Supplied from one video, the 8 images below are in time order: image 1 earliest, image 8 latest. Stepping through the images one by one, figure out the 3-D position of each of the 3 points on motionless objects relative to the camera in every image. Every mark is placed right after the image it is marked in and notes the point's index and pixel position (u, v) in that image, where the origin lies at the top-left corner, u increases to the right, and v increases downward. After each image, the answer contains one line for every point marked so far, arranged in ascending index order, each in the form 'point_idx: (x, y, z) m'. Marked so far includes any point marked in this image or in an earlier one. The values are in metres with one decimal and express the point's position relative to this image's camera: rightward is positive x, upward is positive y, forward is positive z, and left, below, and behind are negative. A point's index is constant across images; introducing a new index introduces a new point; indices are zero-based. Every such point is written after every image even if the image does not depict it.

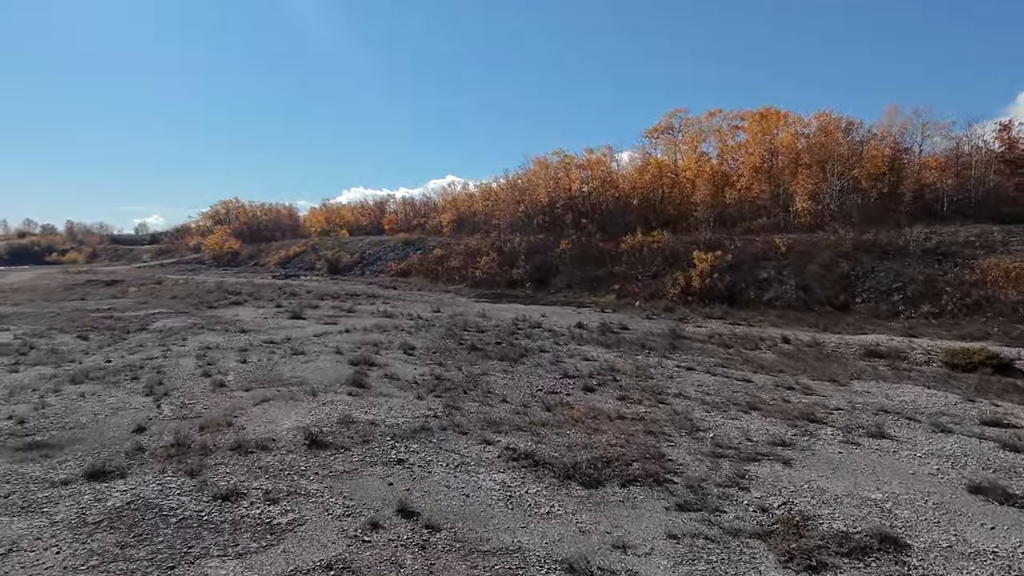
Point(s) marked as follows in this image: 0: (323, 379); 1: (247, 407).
0: (-4.4, -2.1, +17.0) m
1: (-5.1, -2.3, +14.0) m
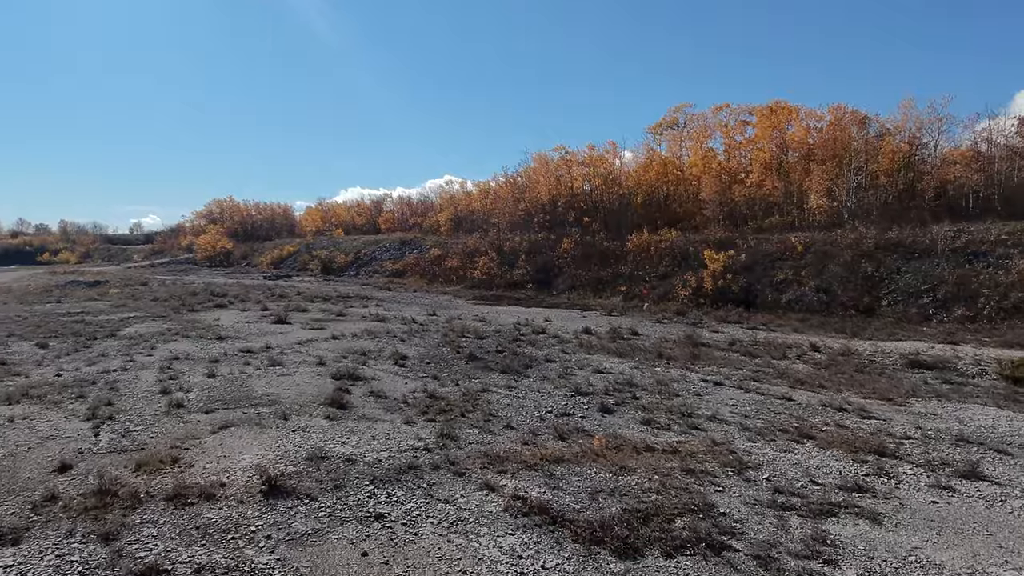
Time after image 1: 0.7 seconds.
0: (-4.3, -2.2, +14.7) m
1: (-5.0, -2.4, +11.7) m
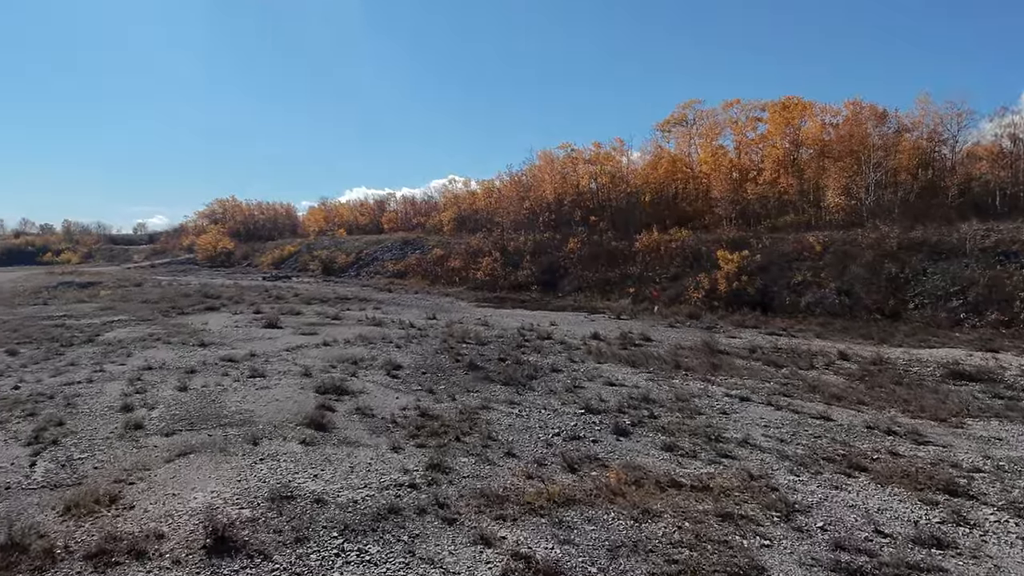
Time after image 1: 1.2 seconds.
0: (-4.3, -2.3, +13.1) m
1: (-5.0, -2.5, +10.1) m
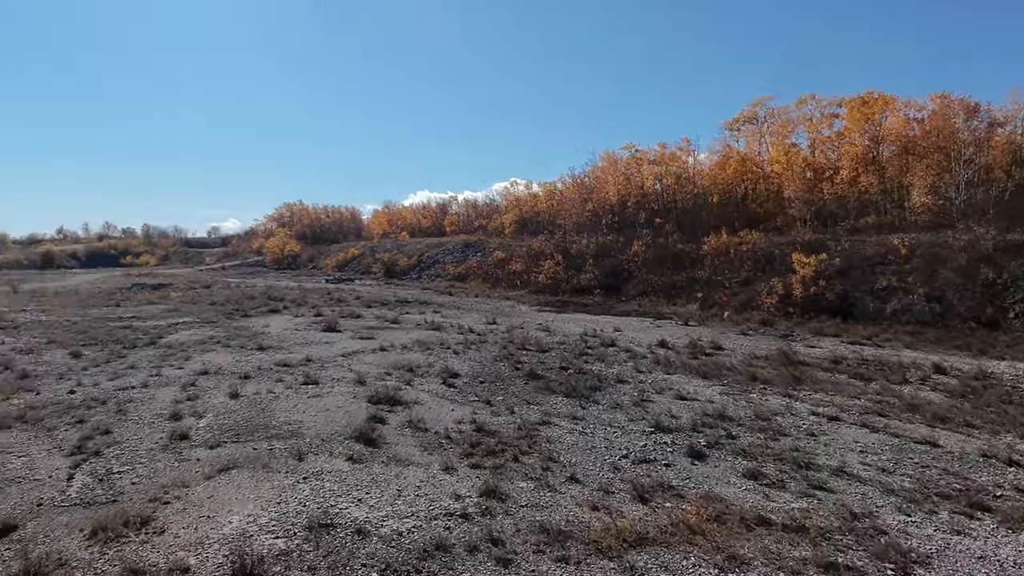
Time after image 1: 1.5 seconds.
0: (-3.2, -2.4, +12.4) m
1: (-4.2, -2.5, +9.5) m
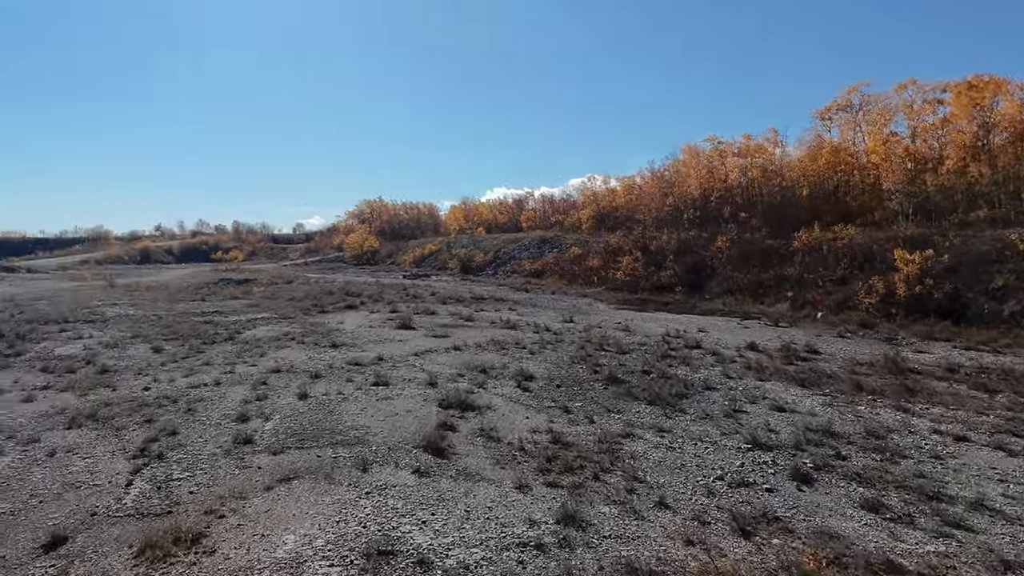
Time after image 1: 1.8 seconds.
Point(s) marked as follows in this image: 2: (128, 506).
0: (-1.9, -2.4, +11.7) m
1: (-3.2, -2.5, +8.9) m
2: (-4.5, -2.5, +8.5) m
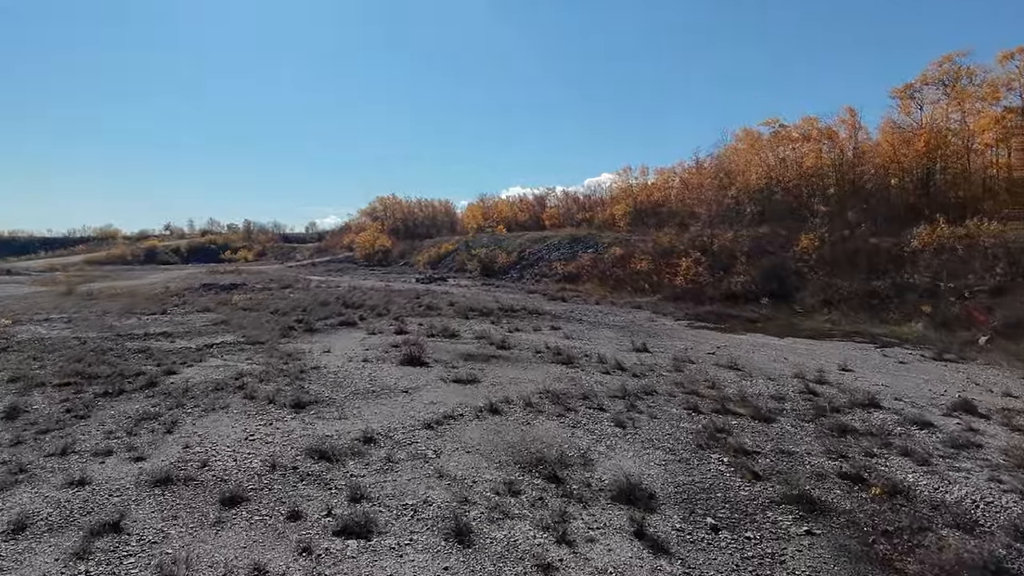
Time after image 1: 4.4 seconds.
0: (-0.8, -2.8, +3.4) m
1: (-2.1, -3.0, +0.7) m
2: (-3.4, -3.0, +0.3) m
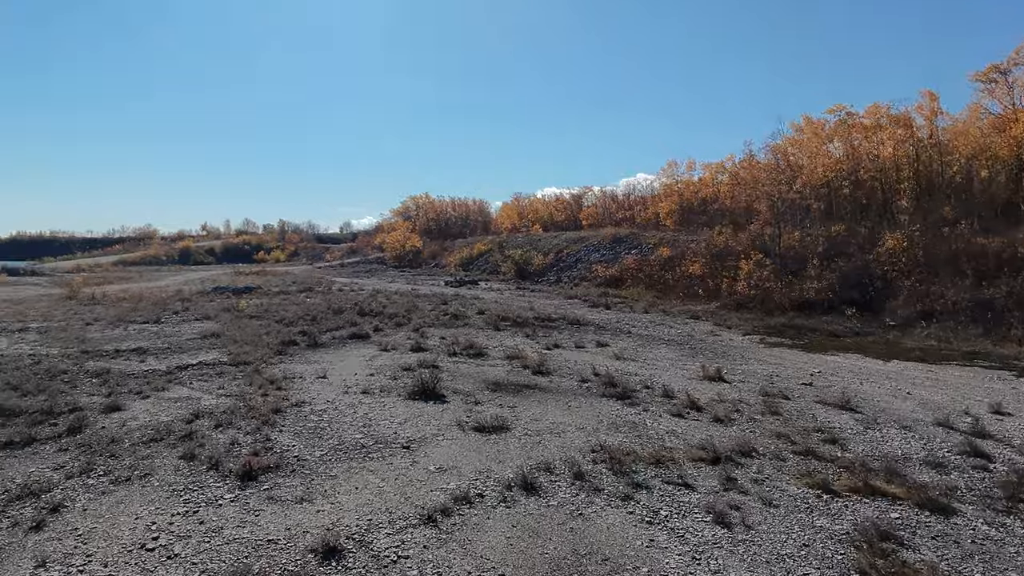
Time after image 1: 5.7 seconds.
0: (-0.8, -3.1, -0.9) m
1: (-2.2, -3.2, -3.5) m
2: (-3.5, -3.2, -3.9) m
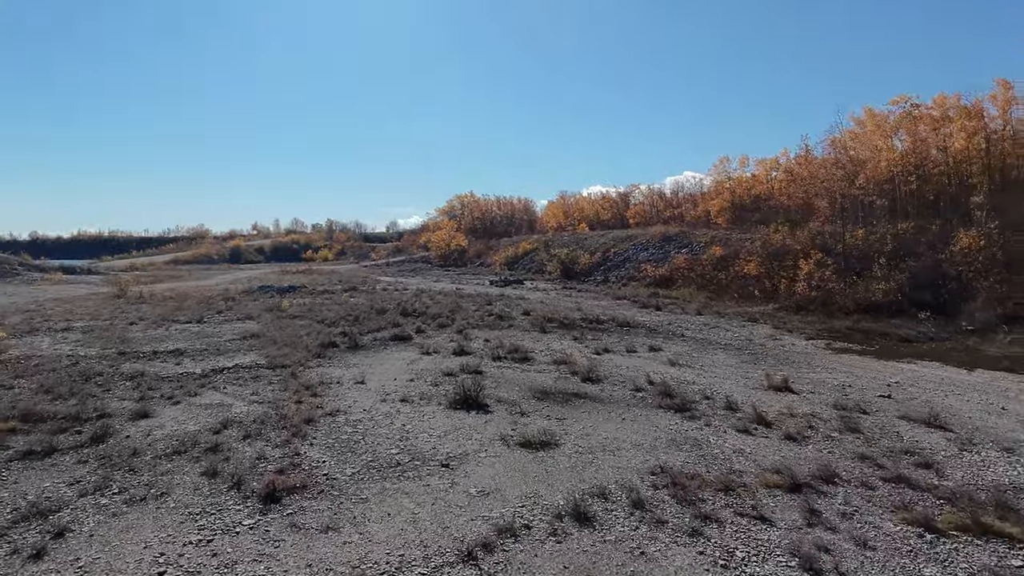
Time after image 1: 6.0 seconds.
0: (-0.8, -3.1, -1.9) m
1: (-2.4, -3.3, -4.5) m
2: (-3.8, -3.3, -4.7) m
